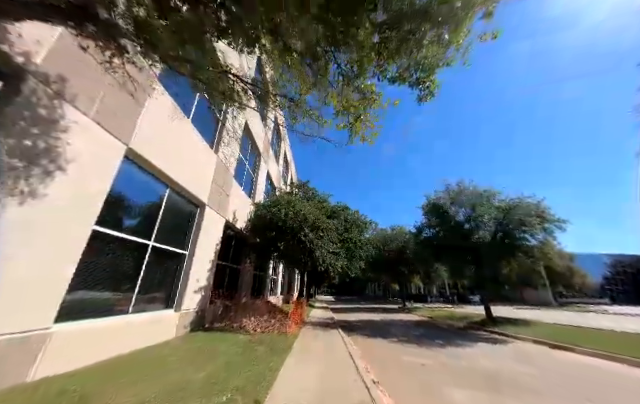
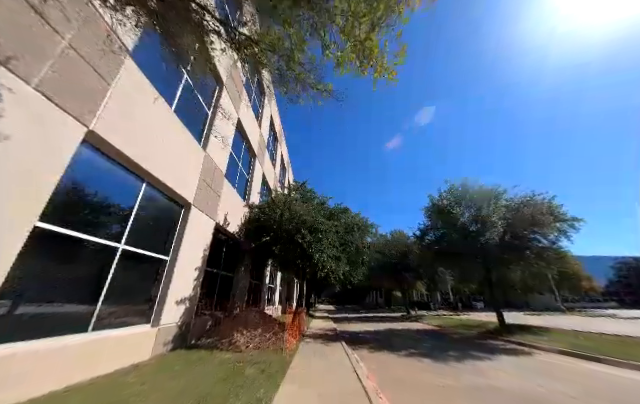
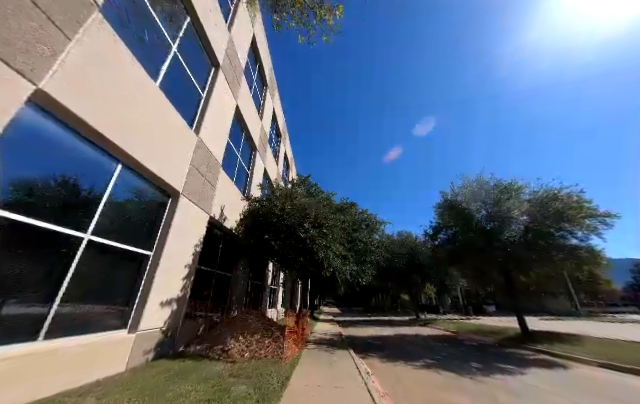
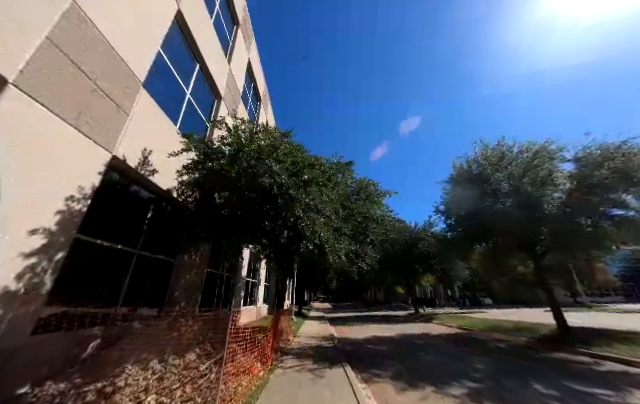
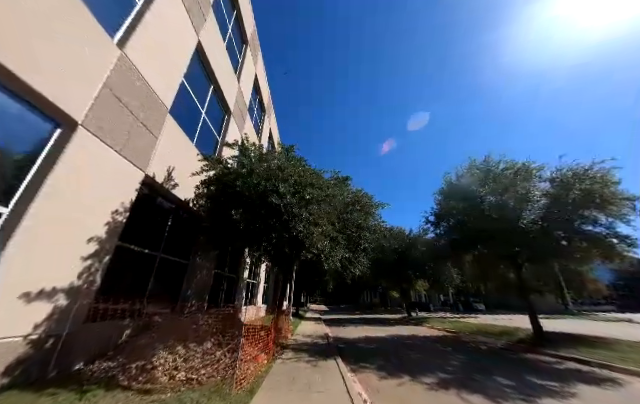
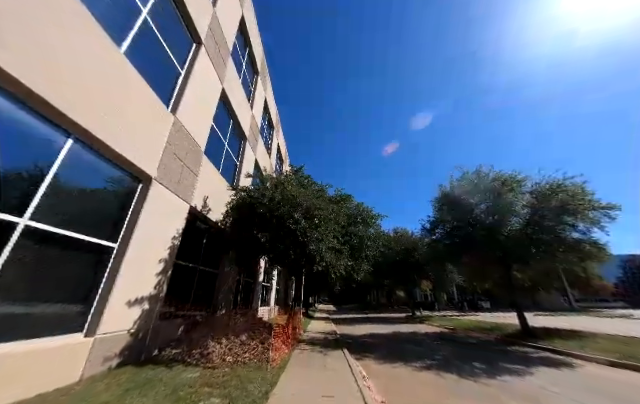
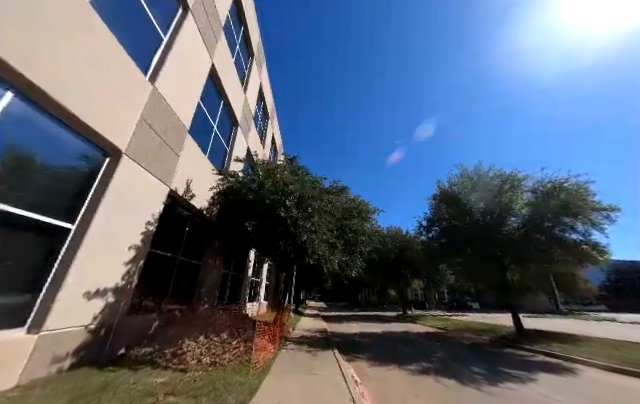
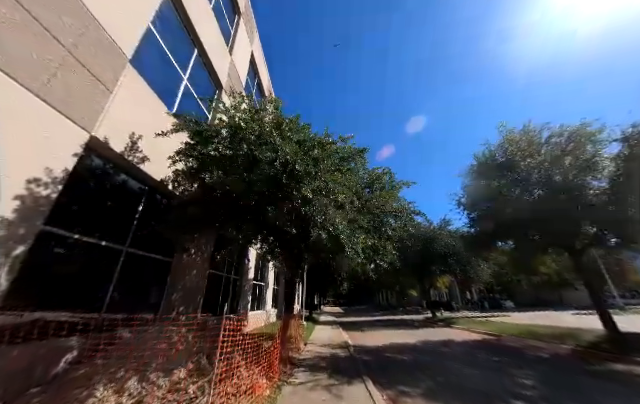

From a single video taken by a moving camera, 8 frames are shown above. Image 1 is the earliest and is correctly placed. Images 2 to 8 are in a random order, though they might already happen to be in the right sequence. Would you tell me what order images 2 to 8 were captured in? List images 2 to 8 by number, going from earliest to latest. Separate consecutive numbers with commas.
2, 3, 6, 7, 5, 4, 8
